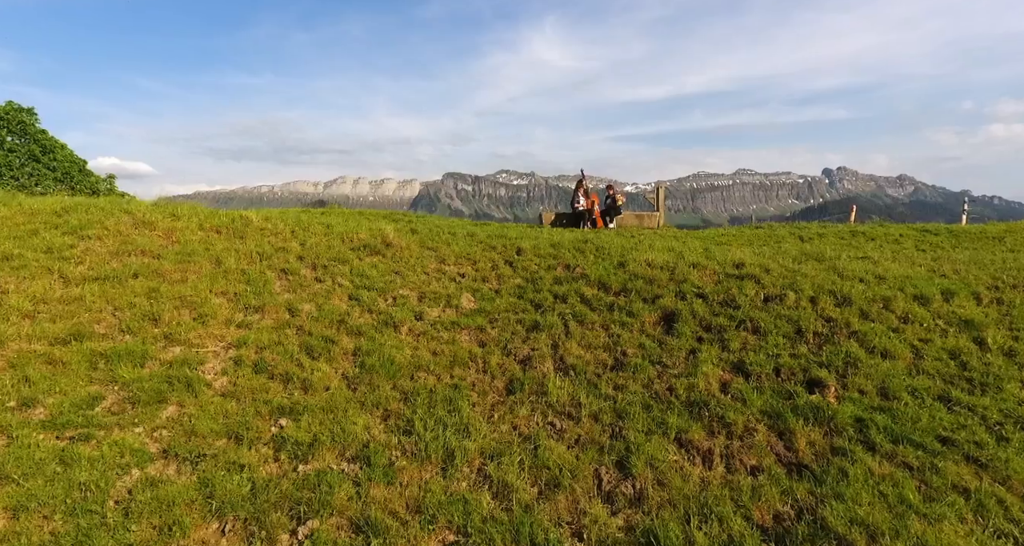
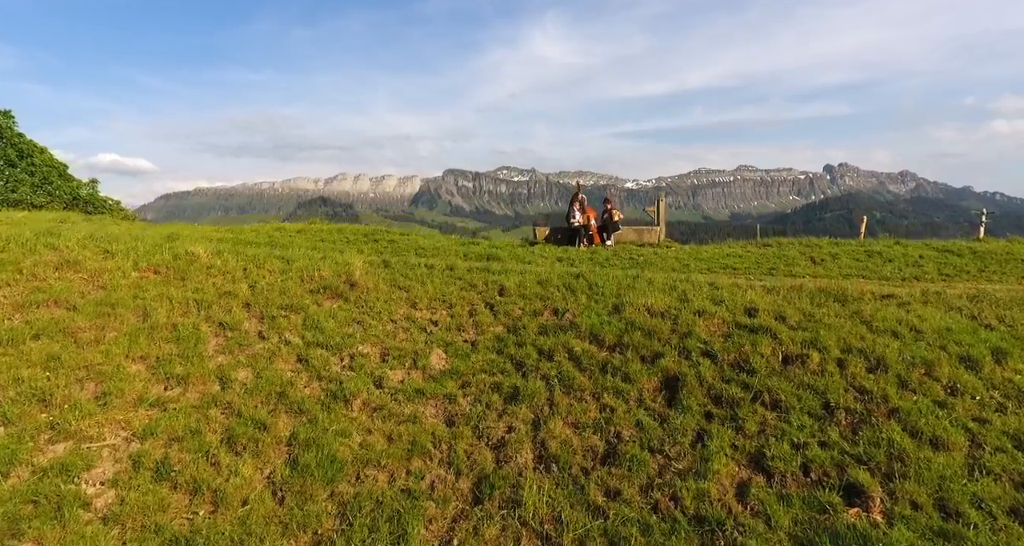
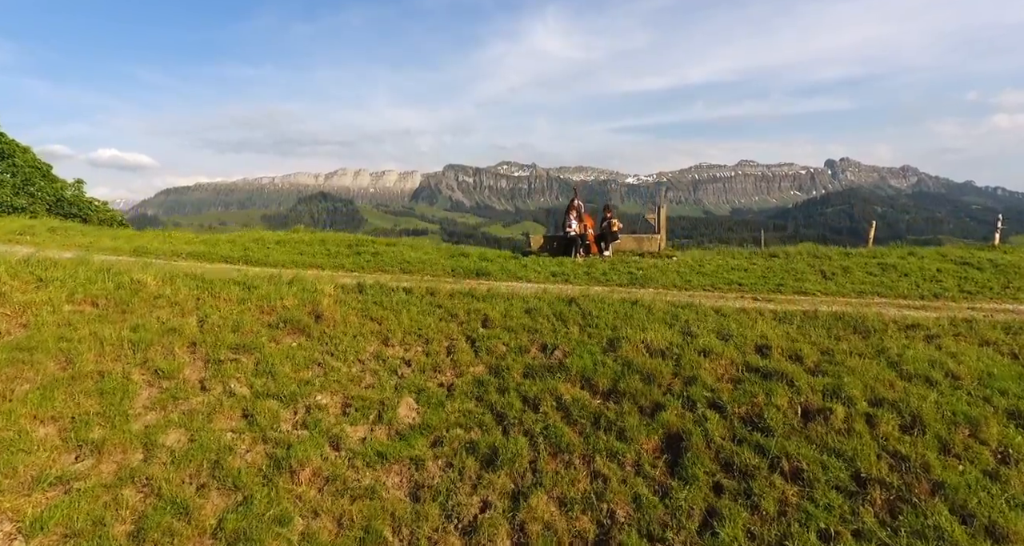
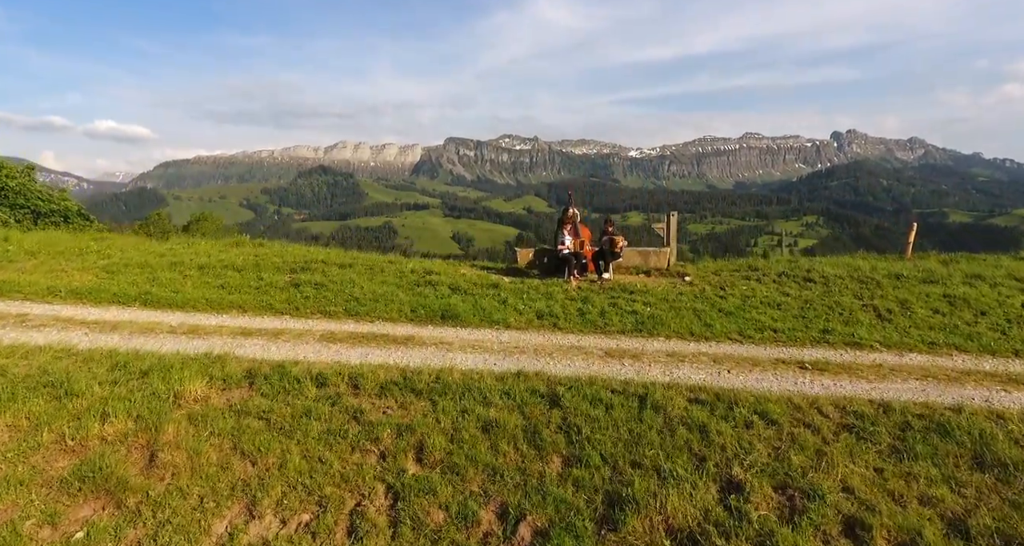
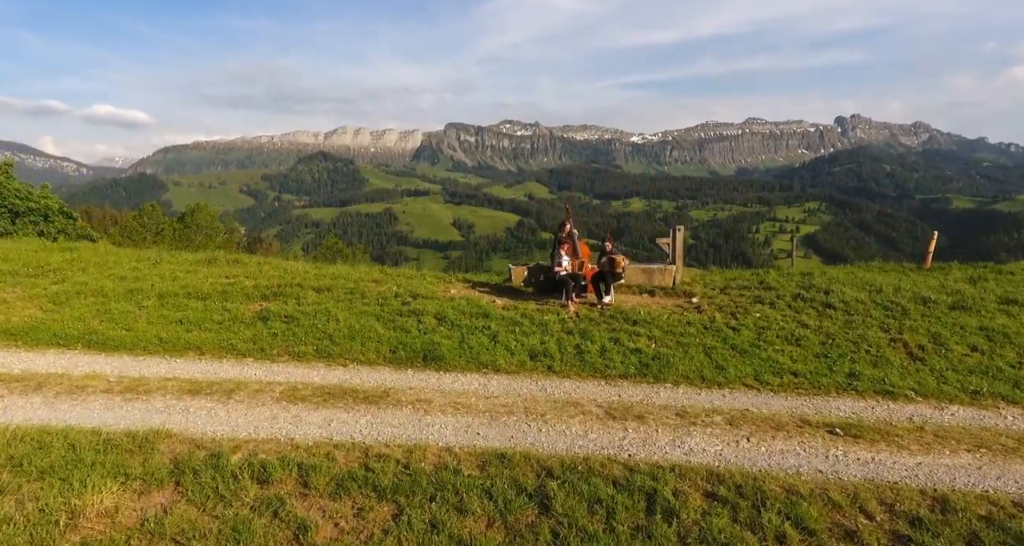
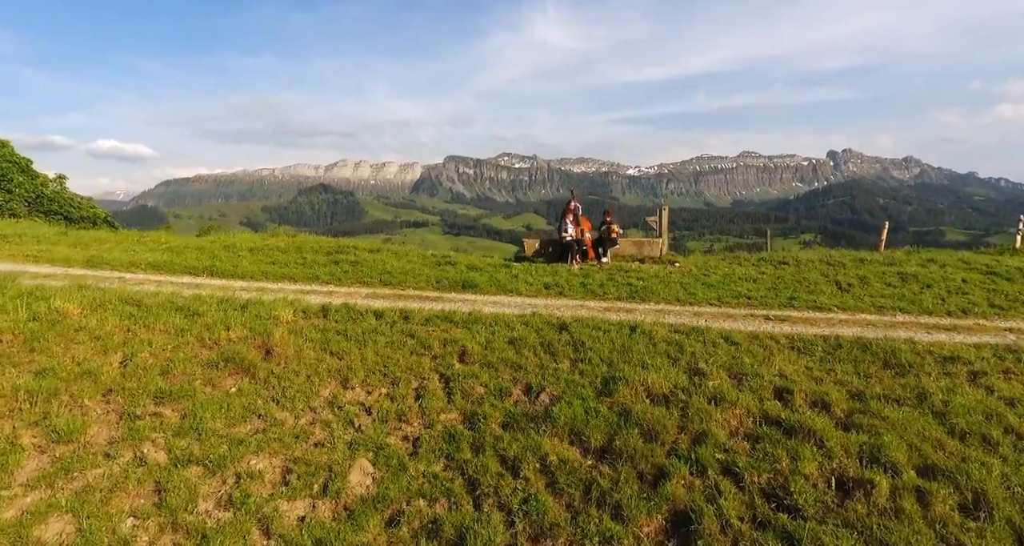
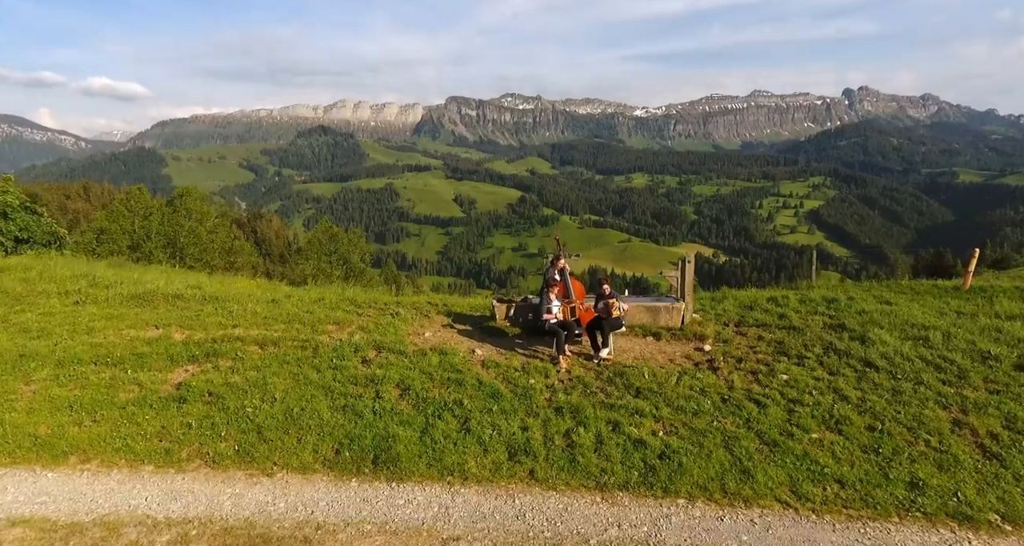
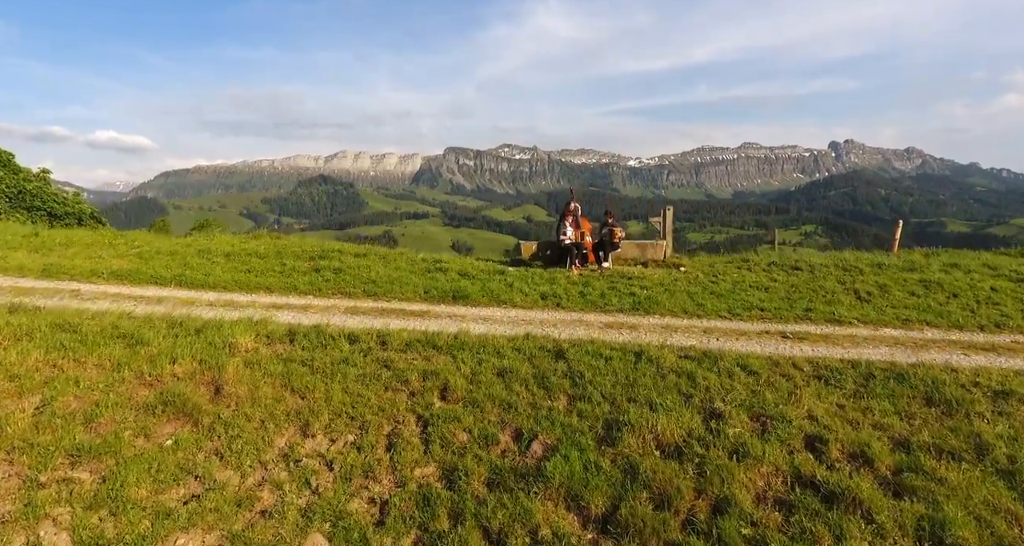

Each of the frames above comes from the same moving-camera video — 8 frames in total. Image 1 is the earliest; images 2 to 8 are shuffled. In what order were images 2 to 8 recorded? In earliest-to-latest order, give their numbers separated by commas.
2, 3, 6, 8, 4, 5, 7
